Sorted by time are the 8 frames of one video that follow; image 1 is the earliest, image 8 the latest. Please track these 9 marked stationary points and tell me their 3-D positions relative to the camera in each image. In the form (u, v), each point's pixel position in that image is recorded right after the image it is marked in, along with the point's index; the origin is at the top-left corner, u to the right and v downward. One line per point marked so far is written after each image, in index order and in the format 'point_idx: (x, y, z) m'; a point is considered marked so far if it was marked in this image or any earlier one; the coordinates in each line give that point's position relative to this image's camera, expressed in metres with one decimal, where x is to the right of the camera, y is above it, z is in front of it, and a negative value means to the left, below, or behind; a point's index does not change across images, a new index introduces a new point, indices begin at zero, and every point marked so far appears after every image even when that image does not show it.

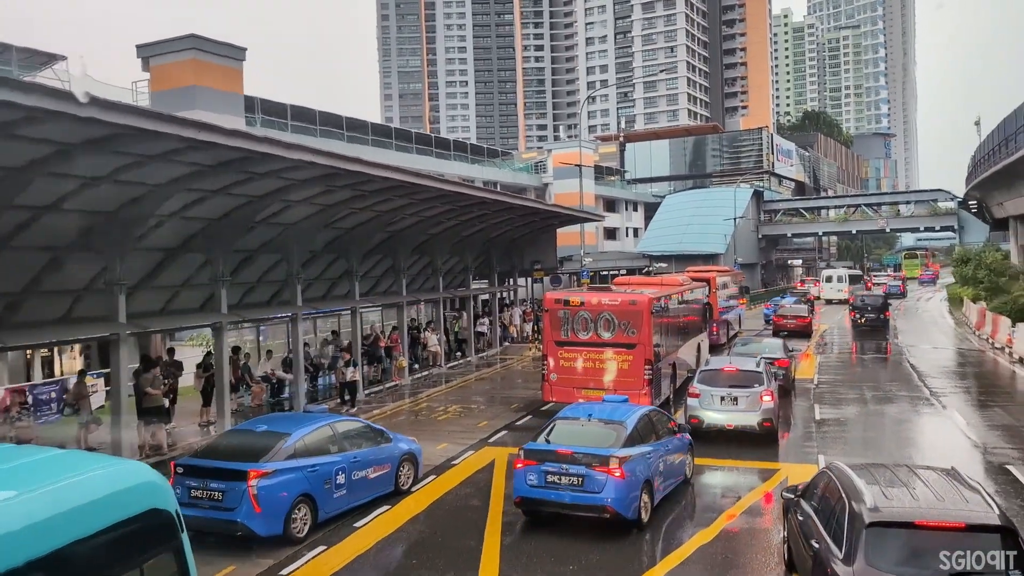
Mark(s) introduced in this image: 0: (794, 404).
0: (+6.4, -3.0, +18.2) m
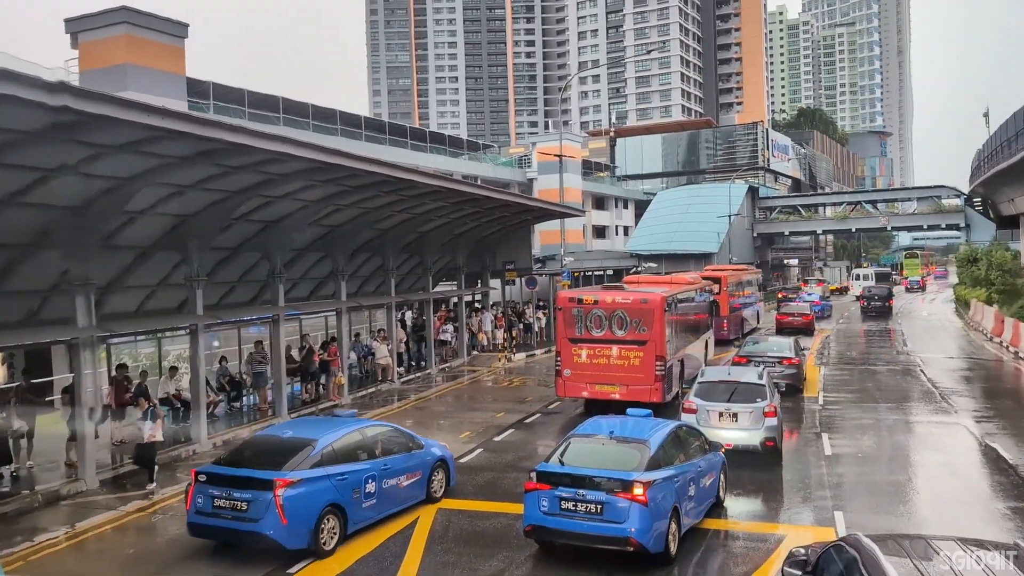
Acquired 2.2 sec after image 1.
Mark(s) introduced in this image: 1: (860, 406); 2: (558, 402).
0: (+6.5, -3.0, +17.4) m
1: (+8.7, -2.8, +19.4) m
2: (+1.2, -2.9, +19.7) m
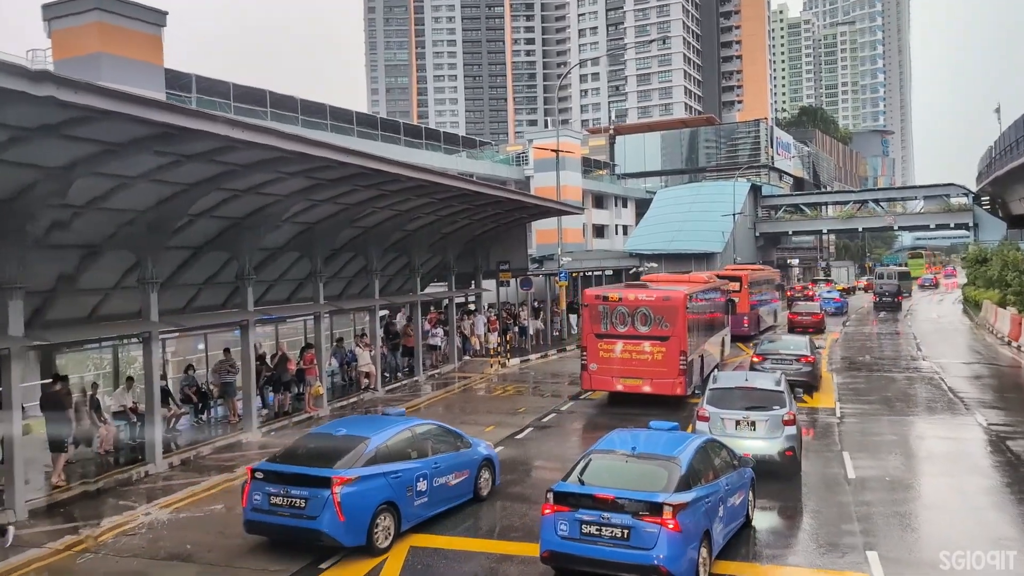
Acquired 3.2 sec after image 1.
0: (+6.3, -3.0, +16.1) m
1: (+8.5, -2.9, +18.1) m
2: (+1.0, -2.9, +18.4) m
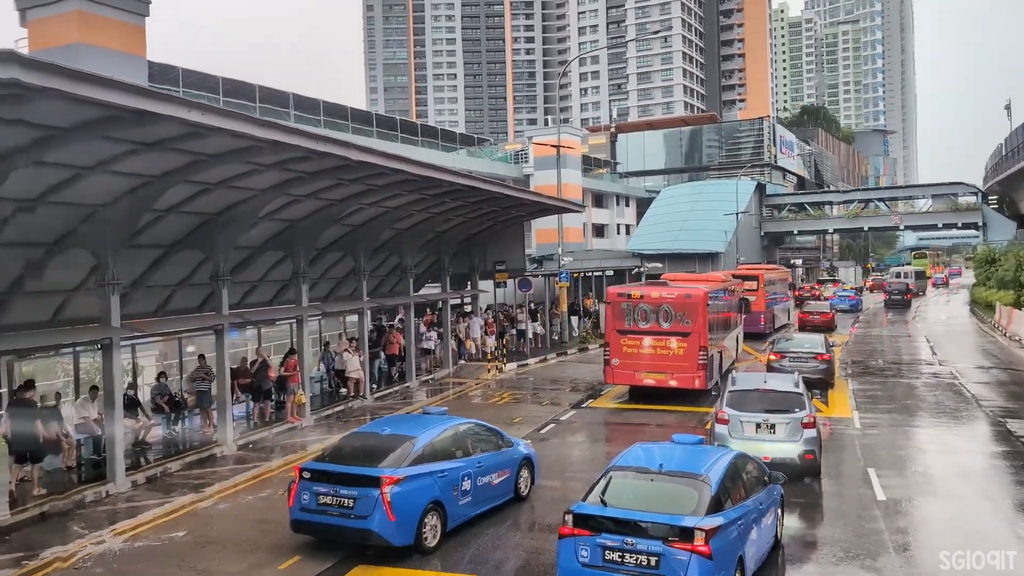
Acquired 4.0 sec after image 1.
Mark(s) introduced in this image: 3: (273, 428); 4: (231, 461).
0: (+6.3, -3.1, +15.0) m
1: (+8.4, -3.0, +17.0) m
2: (+0.9, -3.0, +17.3) m
3: (-4.7, -2.8, +15.3) m
4: (-4.9, -3.0, +13.5) m
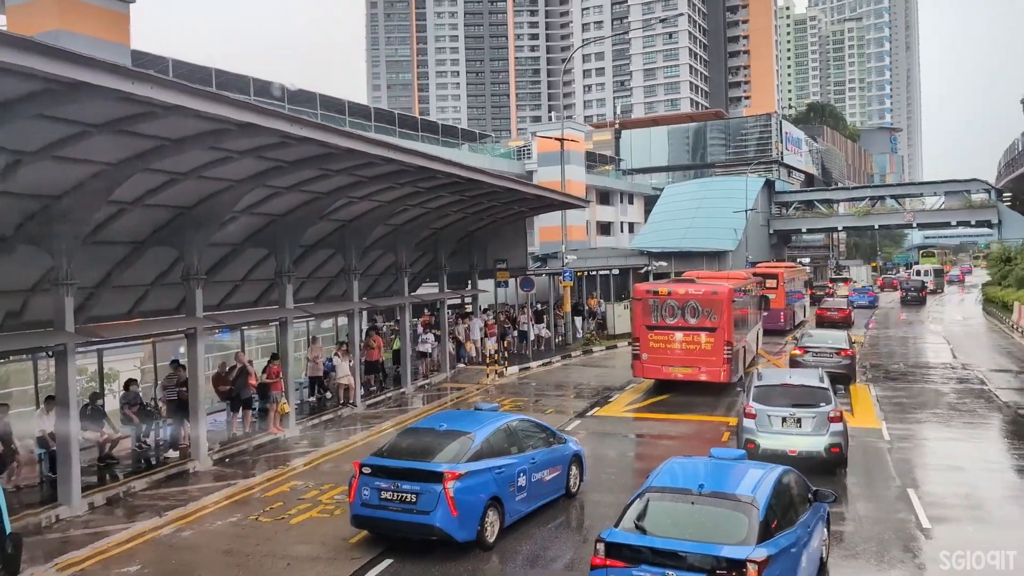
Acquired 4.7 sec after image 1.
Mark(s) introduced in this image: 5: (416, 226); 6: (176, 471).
0: (+6.3, -3.1, +13.8) m
1: (+8.4, -3.0, +15.8) m
2: (+0.9, -3.0, +16.1) m
3: (-4.7, -2.8, +14.2) m
4: (-4.9, -3.0, +12.4) m
5: (-2.5, +1.5, +19.6) m
6: (-5.4, -2.9, +12.4) m
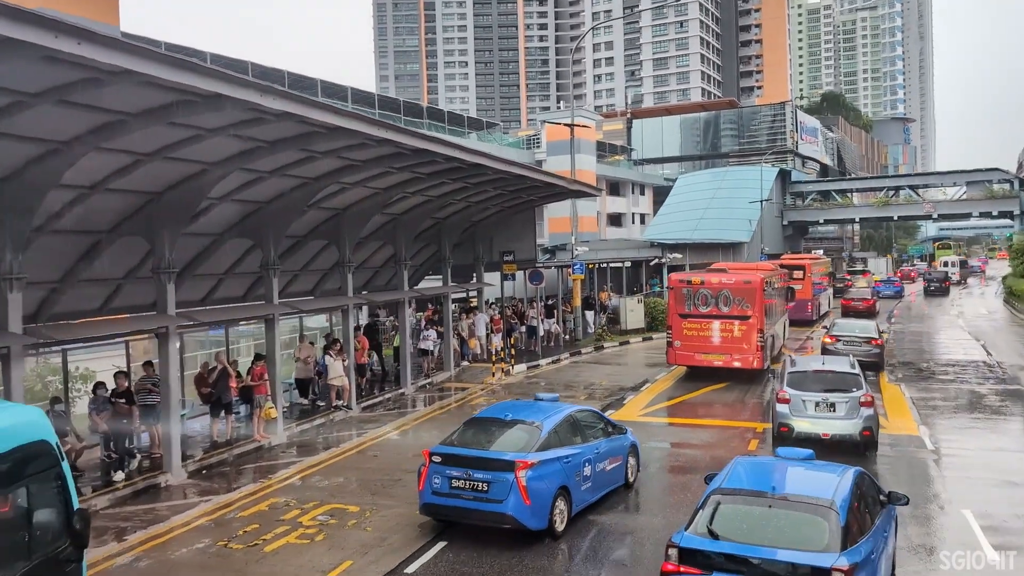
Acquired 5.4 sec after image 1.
0: (+6.4, -3.0, +12.5) m
1: (+8.6, -2.9, +14.5) m
2: (+1.0, -2.9, +14.9) m
3: (-4.6, -2.7, +13.0) m
4: (-4.8, -2.9, +11.2) m
5: (-2.3, +1.7, +18.4) m
6: (-5.3, -2.9, +11.3) m
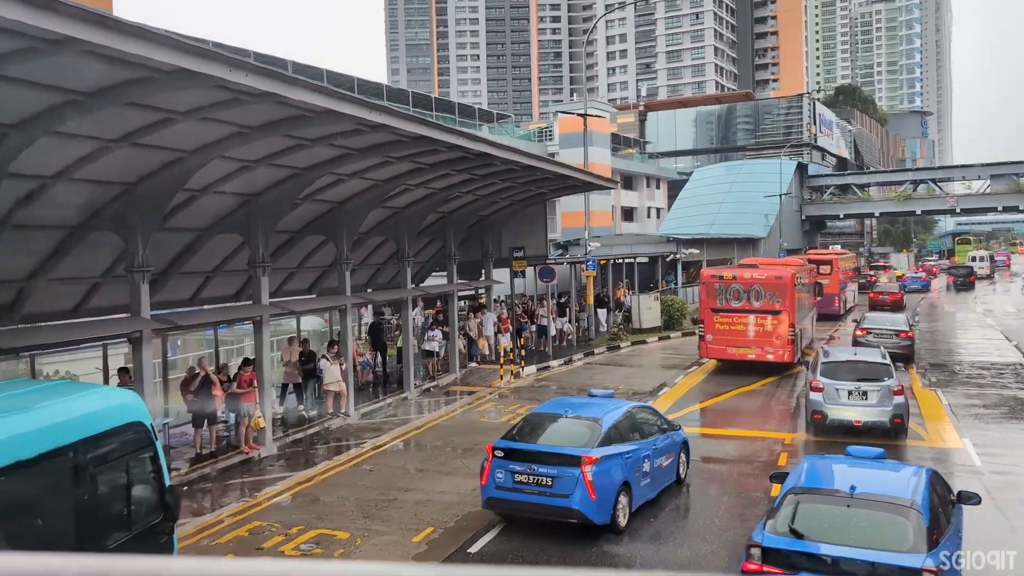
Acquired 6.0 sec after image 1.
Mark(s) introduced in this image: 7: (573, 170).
0: (+6.5, -3.0, +11.4) m
1: (+8.7, -2.9, +13.3) m
2: (+1.2, -2.9, +13.8) m
3: (-4.5, -2.7, +12.0) m
4: (-4.7, -2.9, +10.2) m
5: (-2.1, +1.7, +17.3) m
6: (-5.2, -2.9, +10.3) m
7: (+1.4, +2.7, +18.1) m
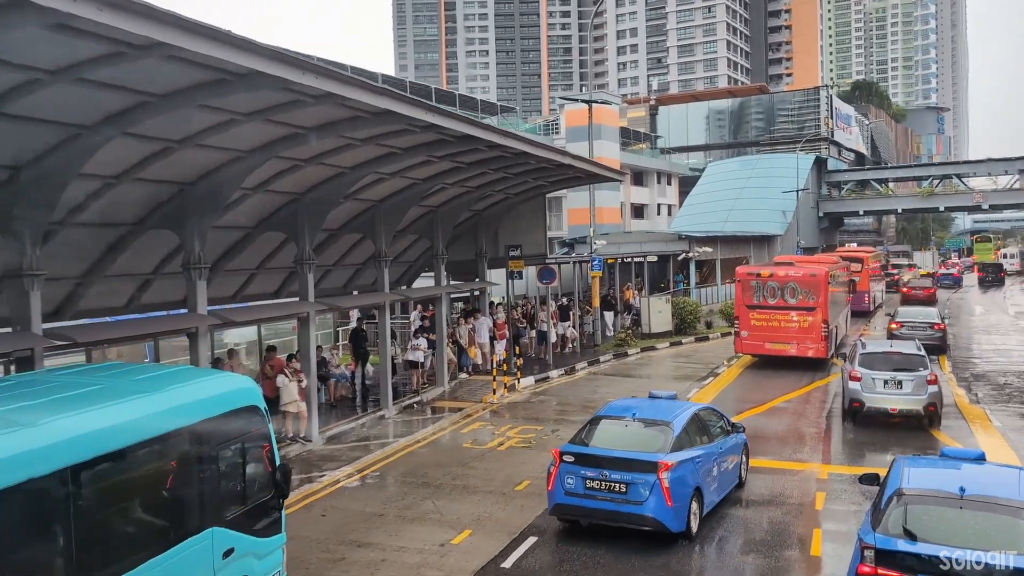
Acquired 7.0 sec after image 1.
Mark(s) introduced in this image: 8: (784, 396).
0: (+6.3, -3.1, +9.3) m
1: (+8.5, -3.0, +11.2) m
2: (+1.0, -2.9, +11.8) m
3: (-4.7, -2.8, +10.0) m
4: (-5.0, -3.0, +8.3) m
5: (-2.2, +1.7, +15.3) m
6: (-5.5, -2.9, +8.3) m
7: (+1.3, +2.6, +16.1) m
8: (+5.8, -2.4, +16.7) m
